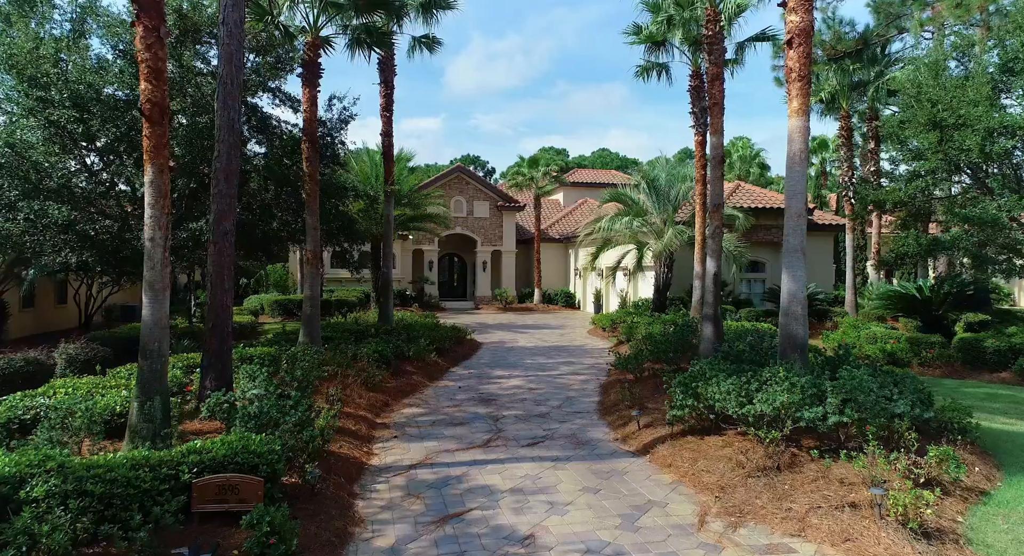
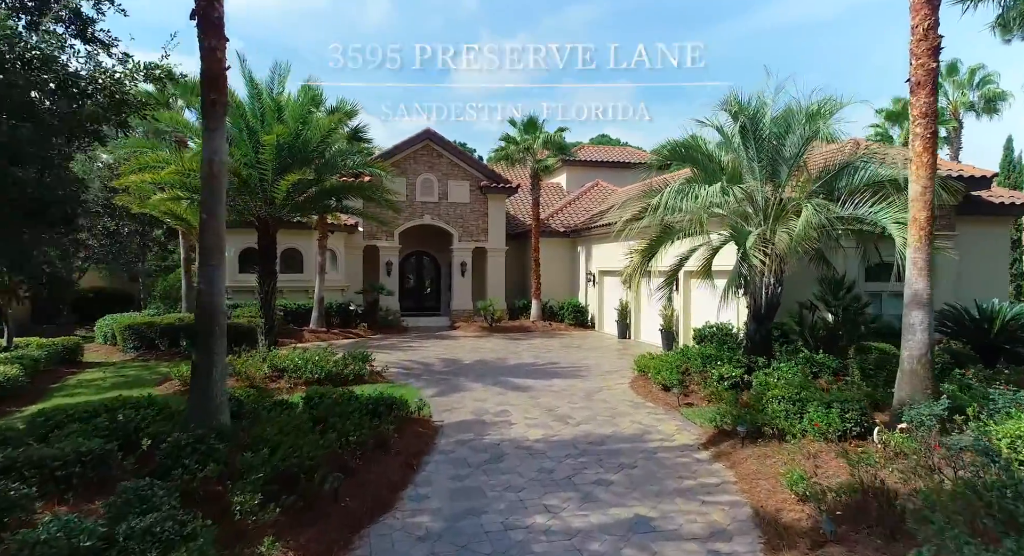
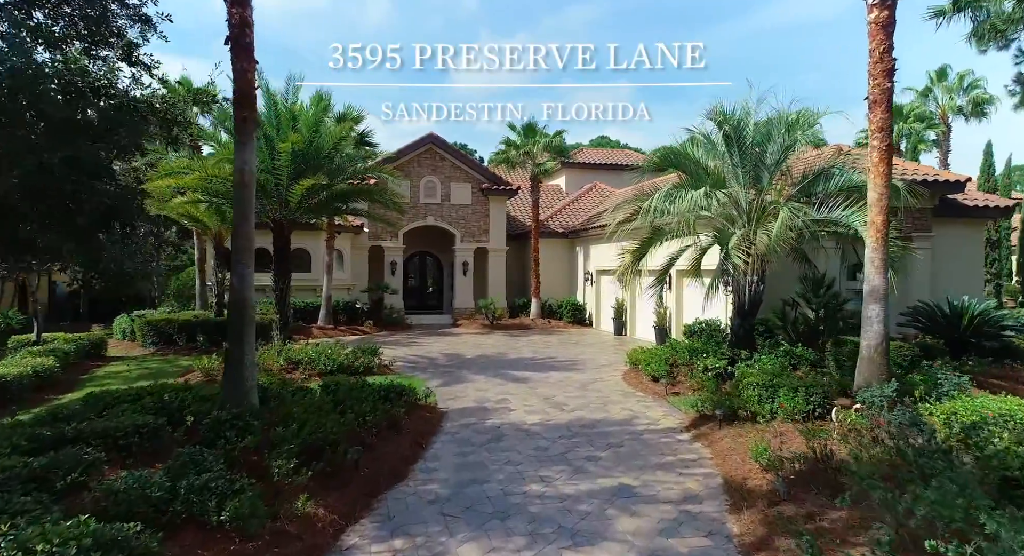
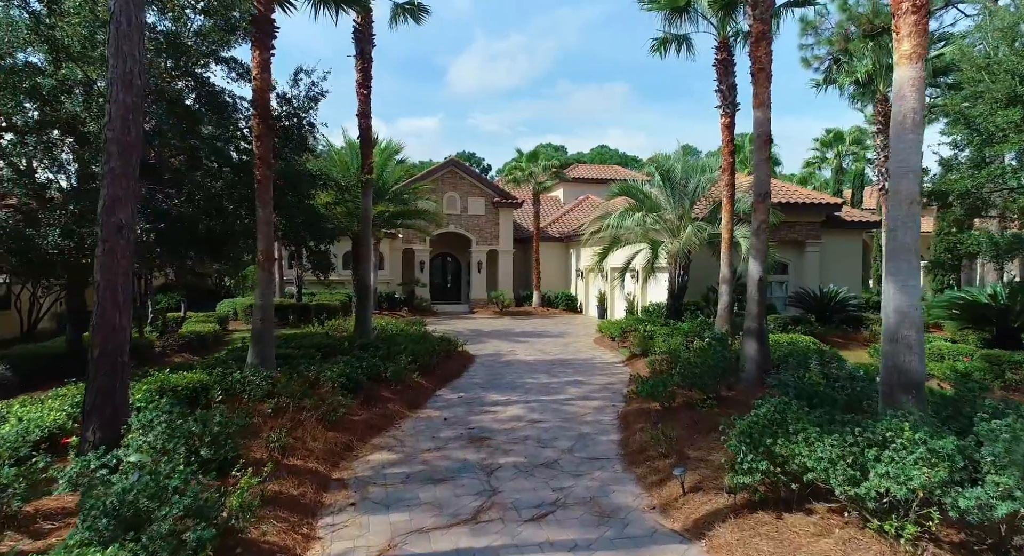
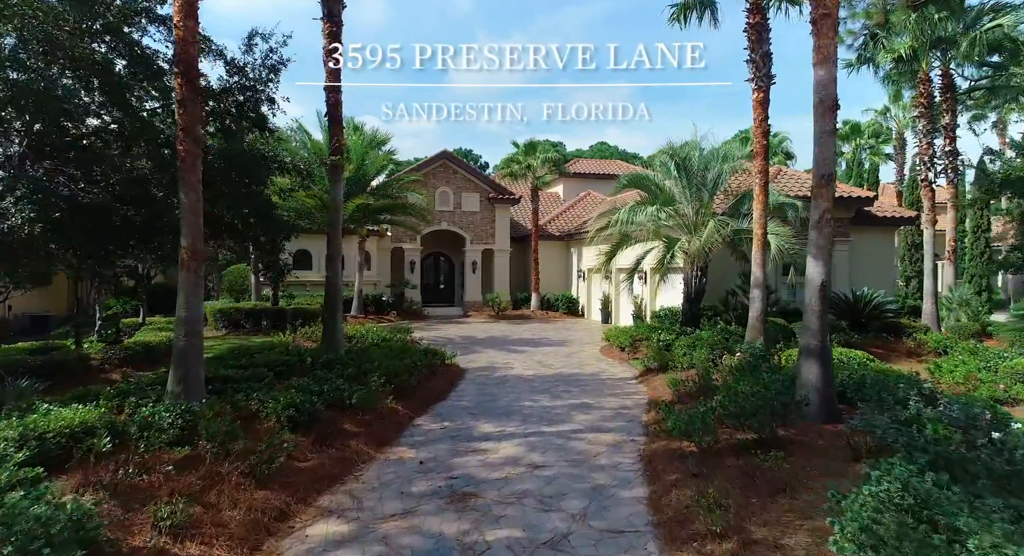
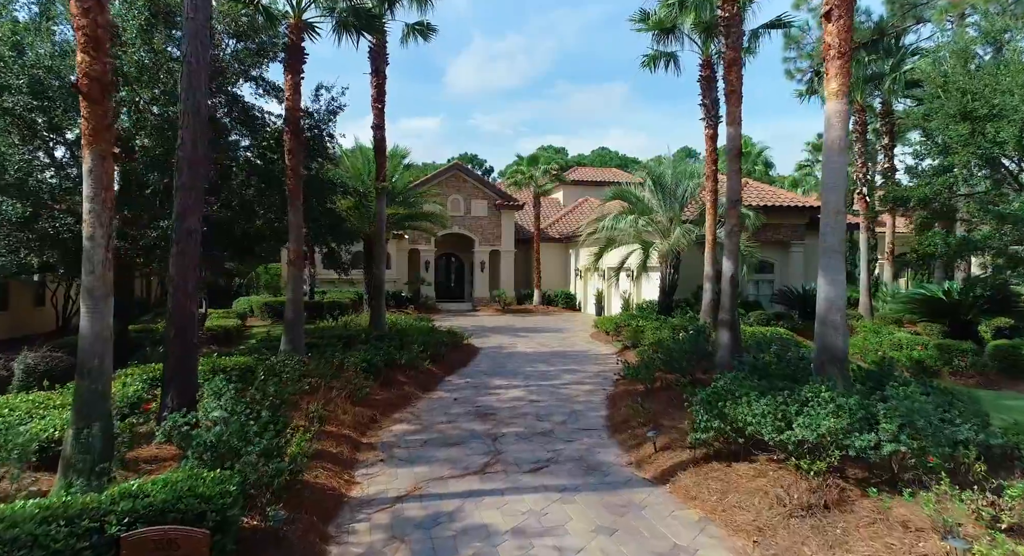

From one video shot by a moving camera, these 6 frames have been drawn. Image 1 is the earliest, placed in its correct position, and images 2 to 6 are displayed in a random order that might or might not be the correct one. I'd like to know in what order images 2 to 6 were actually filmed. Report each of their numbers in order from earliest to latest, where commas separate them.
6, 4, 5, 3, 2
